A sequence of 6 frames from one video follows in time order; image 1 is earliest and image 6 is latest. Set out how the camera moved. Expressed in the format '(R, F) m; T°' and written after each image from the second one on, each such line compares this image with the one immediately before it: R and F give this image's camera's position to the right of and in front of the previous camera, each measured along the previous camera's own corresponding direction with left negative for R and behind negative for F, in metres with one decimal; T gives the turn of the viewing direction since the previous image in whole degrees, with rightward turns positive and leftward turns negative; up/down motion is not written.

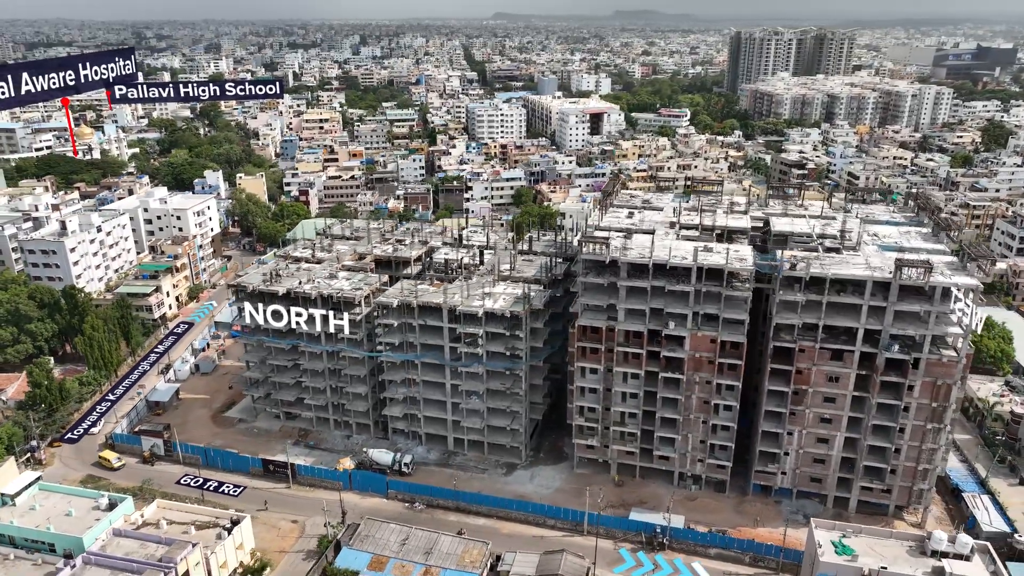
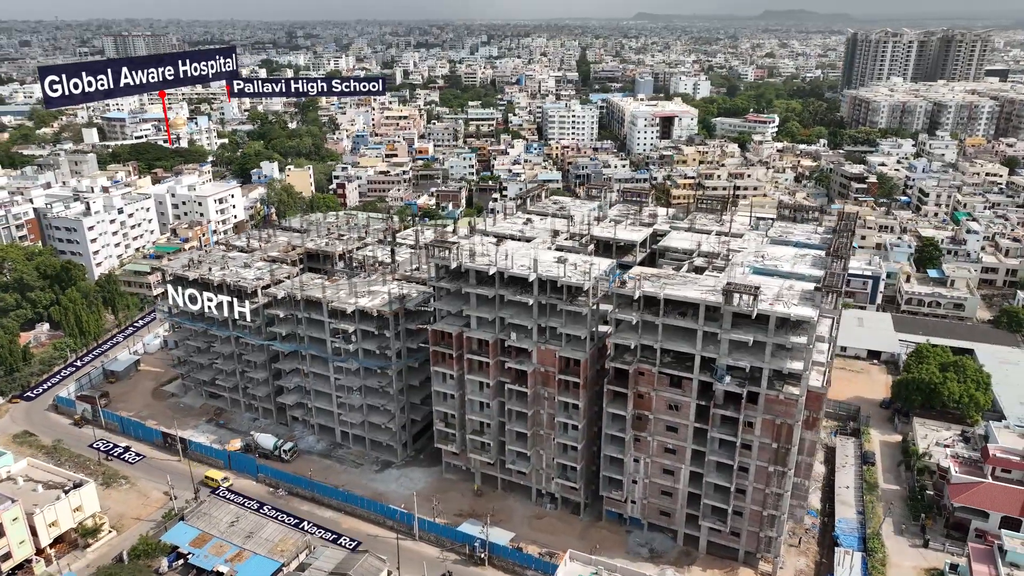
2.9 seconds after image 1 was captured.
(+14.6, +1.6) m; -10°
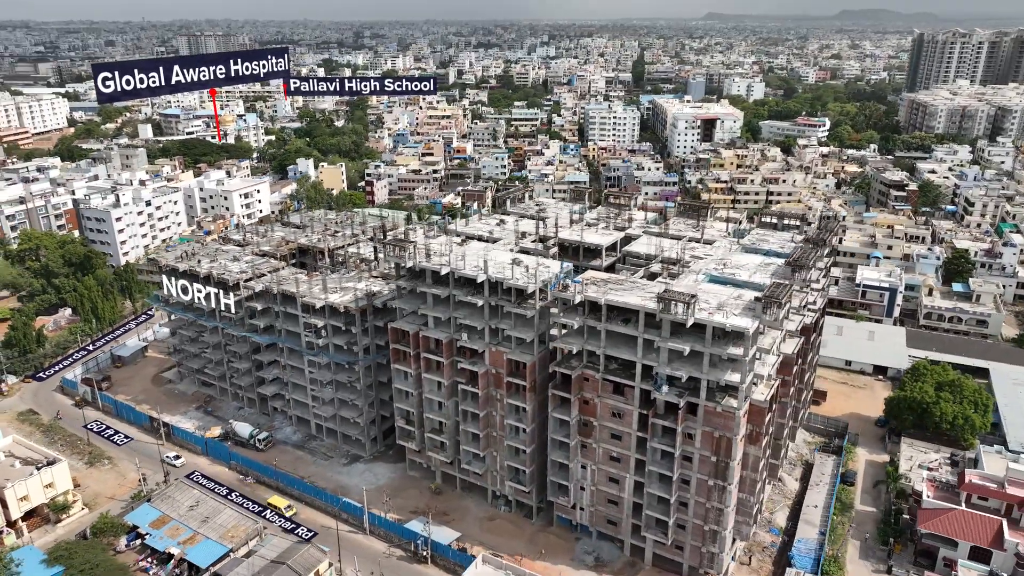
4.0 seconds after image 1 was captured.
(+5.5, +0.2) m; -5°
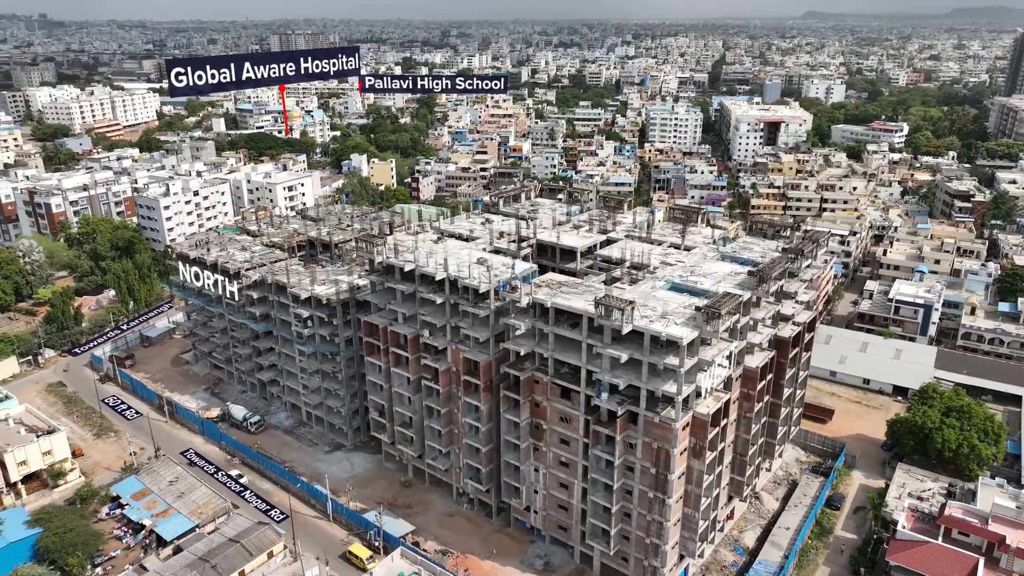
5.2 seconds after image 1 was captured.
(+6.0, +0.3) m; -6°
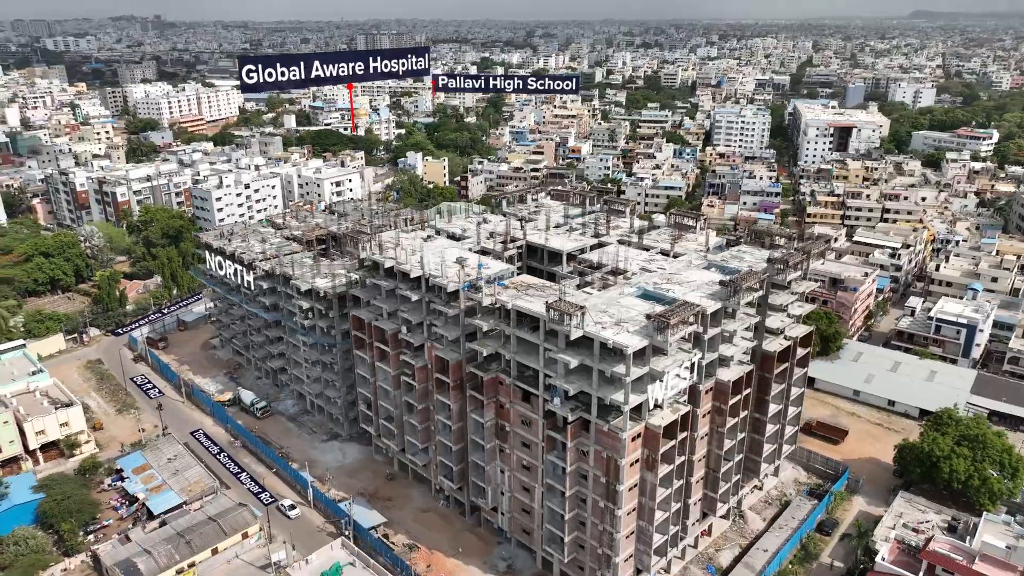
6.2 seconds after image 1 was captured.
(+5.2, +0.3) m; -6°
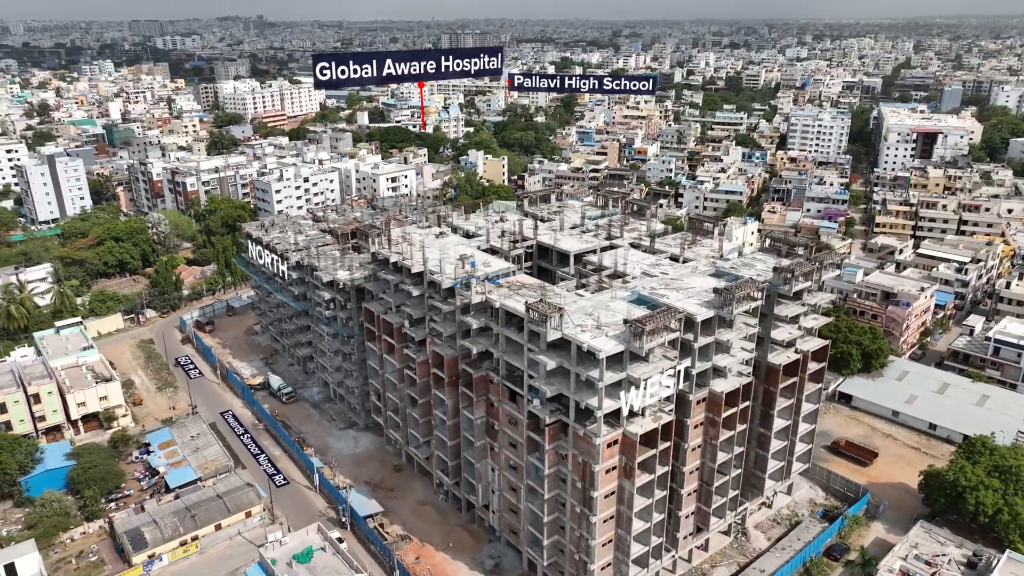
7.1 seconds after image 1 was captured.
(+4.0, +0.3) m; -6°
